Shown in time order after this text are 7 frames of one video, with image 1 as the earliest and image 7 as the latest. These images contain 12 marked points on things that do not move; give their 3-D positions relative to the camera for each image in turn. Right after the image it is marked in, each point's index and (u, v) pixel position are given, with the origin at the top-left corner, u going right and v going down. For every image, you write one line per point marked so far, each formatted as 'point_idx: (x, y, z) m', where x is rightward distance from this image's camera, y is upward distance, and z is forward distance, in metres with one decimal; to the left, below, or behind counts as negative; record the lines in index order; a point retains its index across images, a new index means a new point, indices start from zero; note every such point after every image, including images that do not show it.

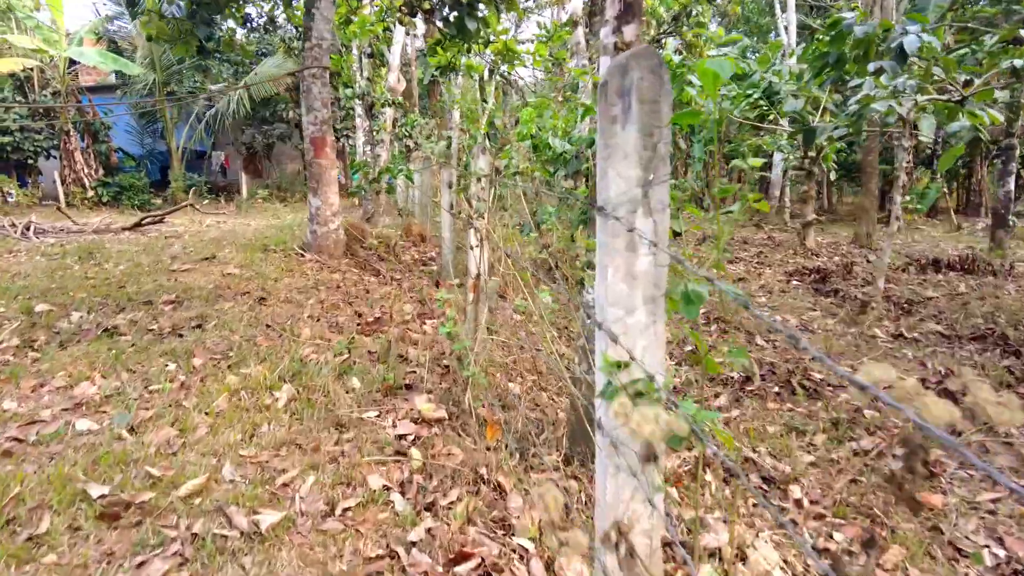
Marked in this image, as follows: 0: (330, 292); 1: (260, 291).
0: (-1.2, 0.0, +4.4) m
1: (-1.6, 0.0, +4.1) m
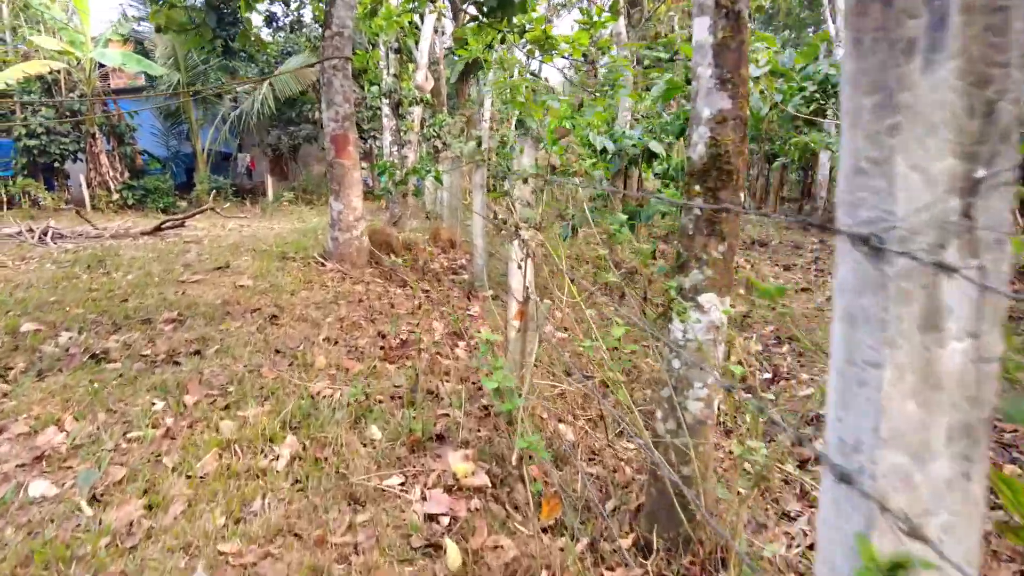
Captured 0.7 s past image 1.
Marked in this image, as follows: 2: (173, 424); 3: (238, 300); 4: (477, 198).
0: (-1.0, -0.1, +3.9) m
1: (-1.3, -0.1, +3.7) m
2: (-1.1, -0.5, +2.2) m
3: (-1.6, -0.1, +3.8) m
4: (-0.3, +0.7, +4.9) m
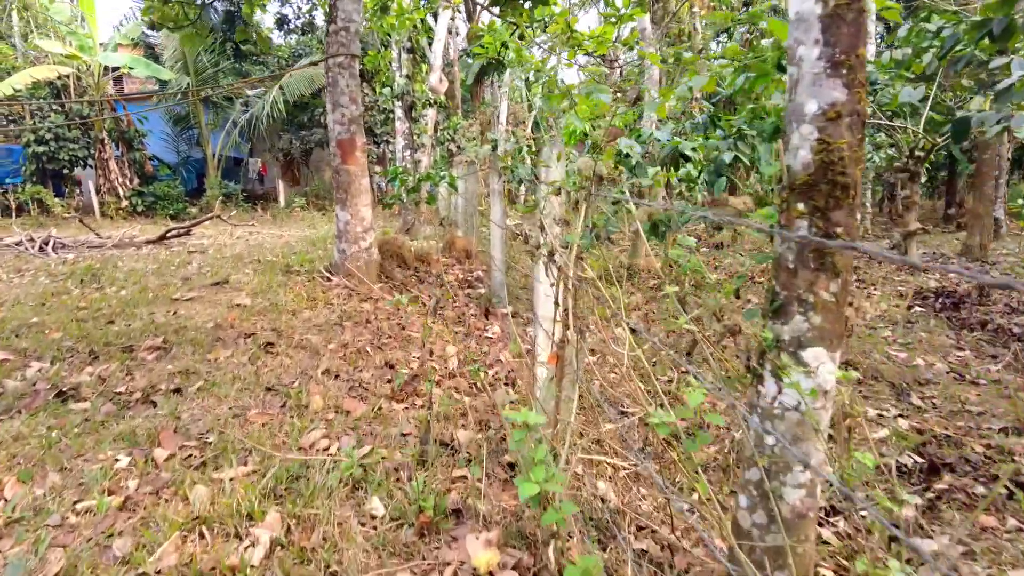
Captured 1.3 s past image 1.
0: (-0.8, -0.2, +3.5) m
1: (-1.2, -0.2, +3.3) m
2: (-1.0, -0.6, +1.8) m
3: (-1.5, -0.2, +3.4) m
4: (-0.1, +0.6, +4.5) m
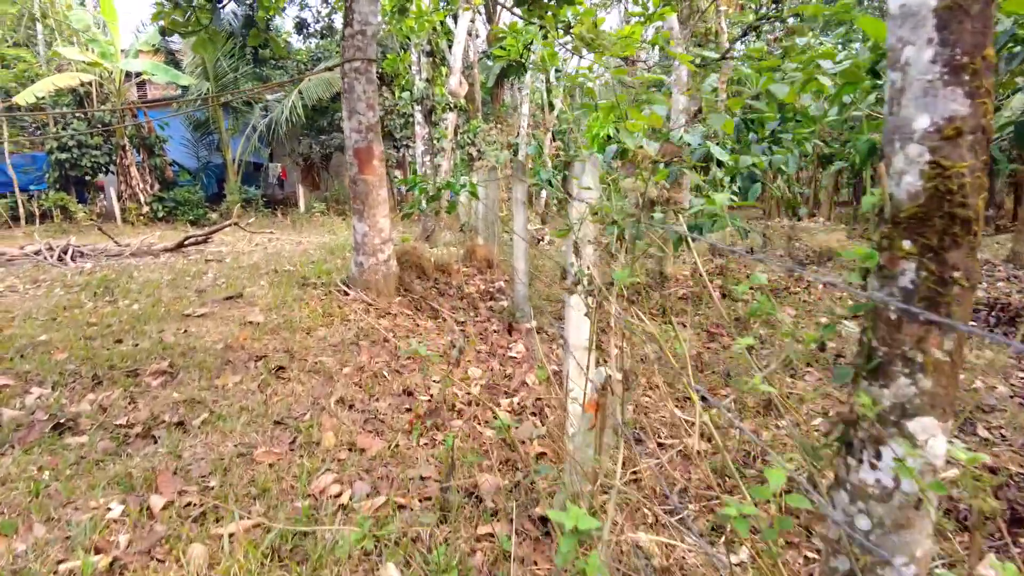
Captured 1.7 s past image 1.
0: (-0.7, -0.3, +3.3) m
1: (-1.1, -0.3, +3.1) m
2: (-1.0, -0.6, +1.6) m
3: (-1.3, -0.3, +3.3) m
4: (0.0, +0.5, +4.3) m
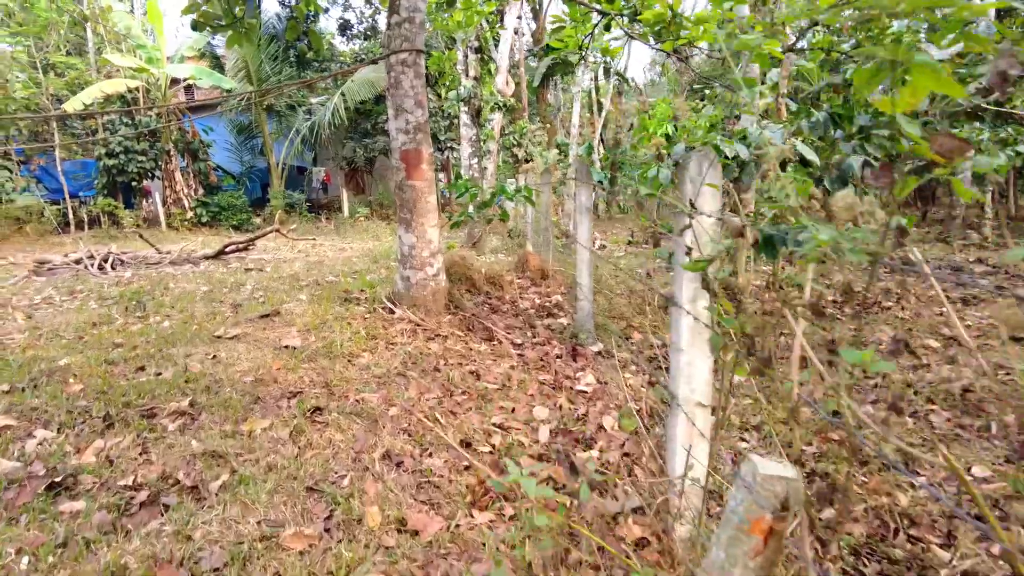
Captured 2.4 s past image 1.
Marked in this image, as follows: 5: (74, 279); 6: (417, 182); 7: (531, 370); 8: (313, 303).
0: (-0.4, -0.4, +2.9) m
1: (-0.8, -0.4, +2.7) m
2: (-0.8, -0.7, +1.2) m
3: (-1.0, -0.4, +2.9) m
4: (+0.4, +0.4, +3.8) m
5: (-4.4, +0.1, +6.5) m
6: (-0.5, +0.6, +3.7) m
7: (+0.1, -0.4, +3.3) m
8: (-1.3, -0.1, +4.3) m
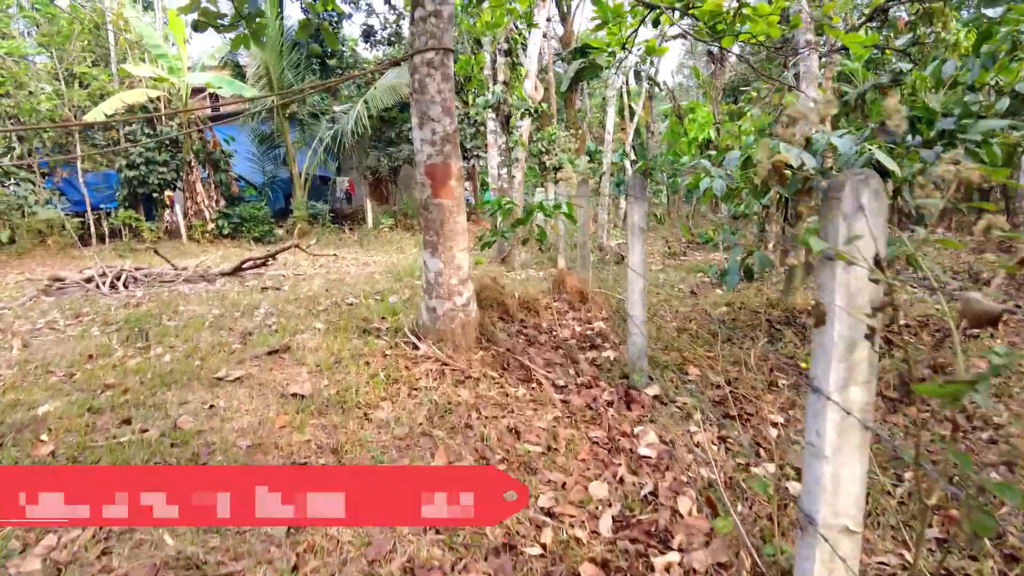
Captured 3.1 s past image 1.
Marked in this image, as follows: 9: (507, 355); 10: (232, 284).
0: (-0.2, -0.6, +2.4) m
1: (-0.6, -0.6, +2.2) m
2: (-0.6, -0.9, +0.7) m
3: (-0.9, -0.5, +2.4) m
4: (+0.6, +0.2, +3.3) m
5: (-4.0, -0.1, +6.2) m
6: (-0.3, +0.4, +3.2) m
7: (+0.3, -0.6, +2.8) m
8: (-1.1, -0.3, +3.9) m
9: (0.0, -0.4, +3.5) m
10: (-2.9, 0.0, +6.8) m
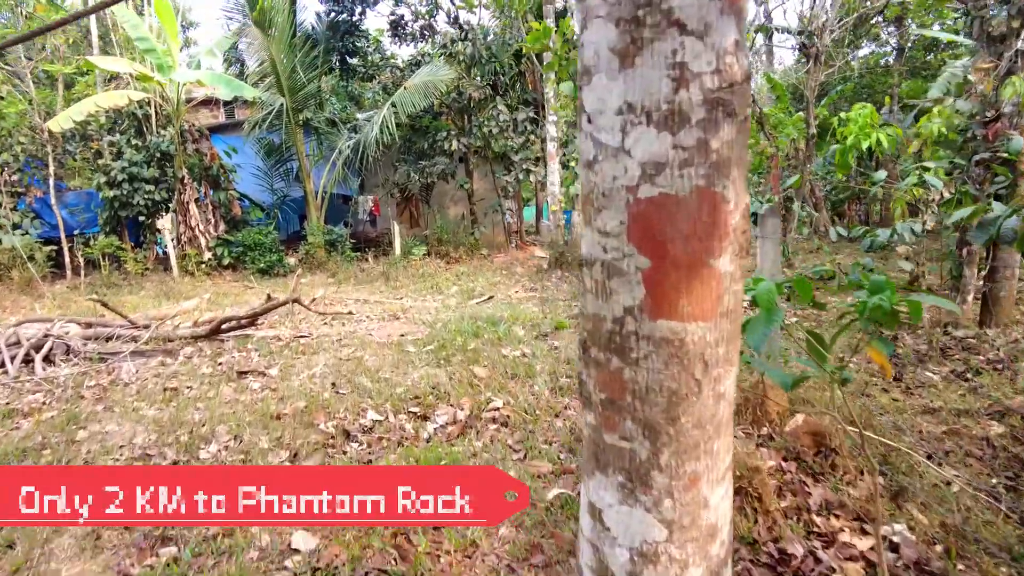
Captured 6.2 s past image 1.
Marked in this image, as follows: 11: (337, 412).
0: (+0.3, -1.0, +0.1) m
1: (-0.1, -1.0, -0.1) m
2: (-0.2, -1.3, -1.6) m
3: (-0.3, -1.0, +0.1) m
4: (+1.2, -0.3, +0.9) m
5: (-3.4, -0.6, +4.0) m
6: (+0.2, 0.0, +0.9) m
7: (+0.8, -1.0, +0.4) m
8: (-0.5, -0.8, +1.6) m
9: (+0.6, -0.9, +1.1) m
10: (-2.2, -0.5, +4.6) m
11: (-0.8, -0.6, +3.2) m
